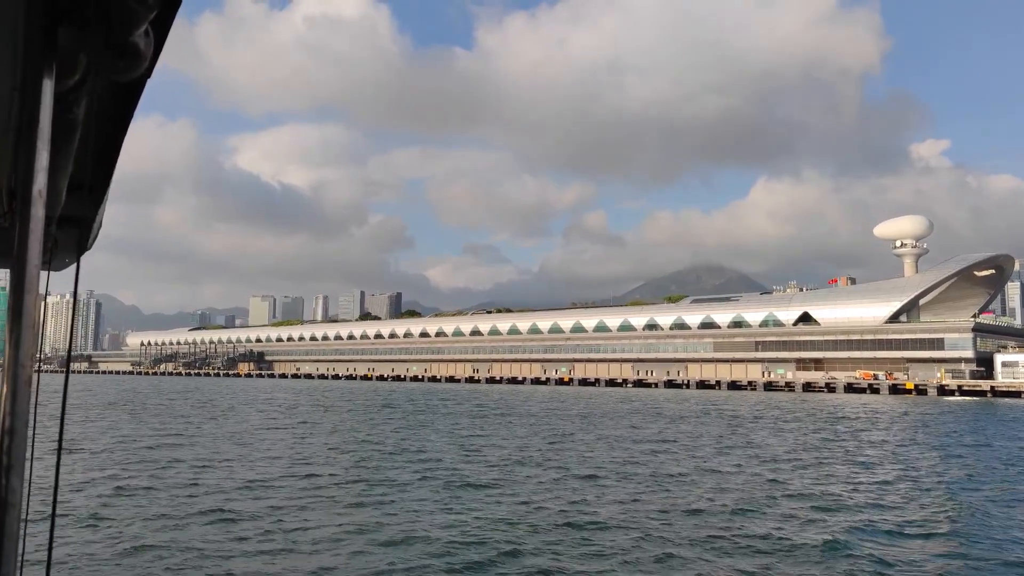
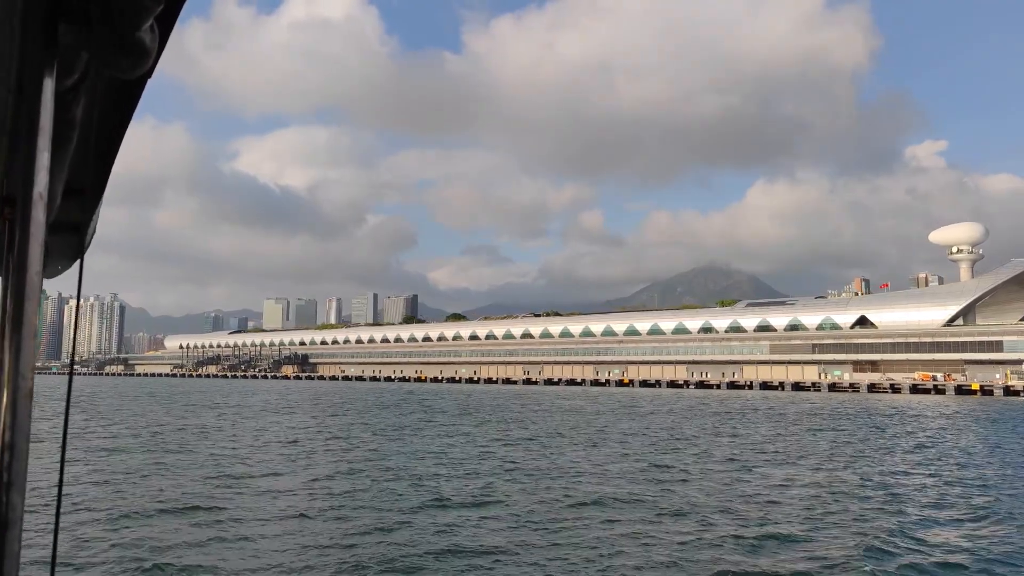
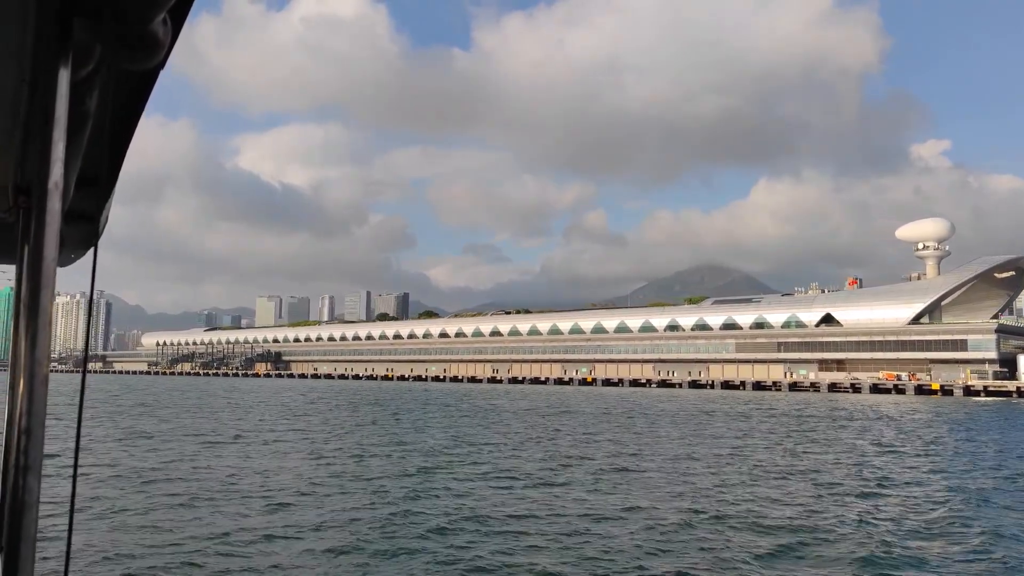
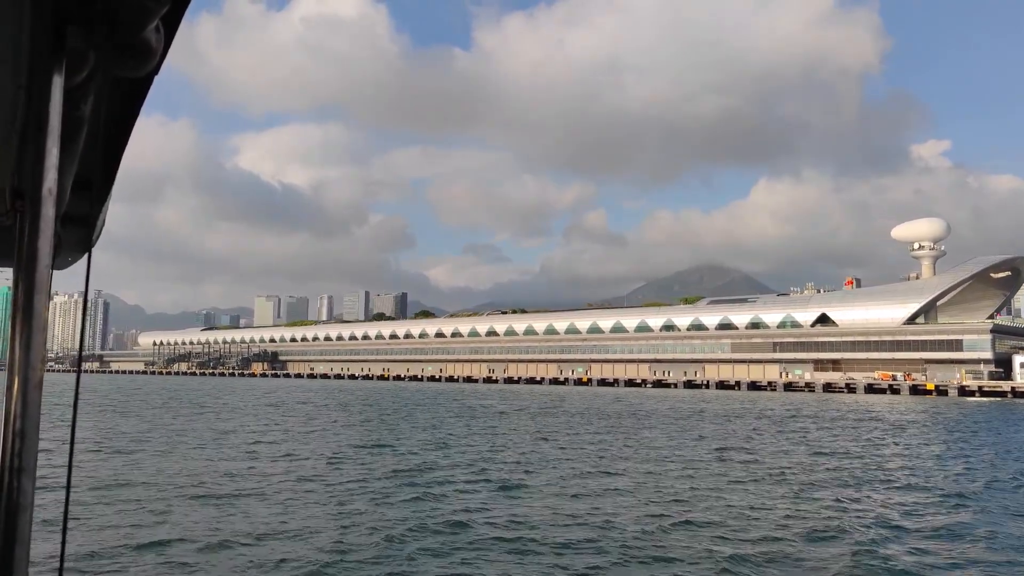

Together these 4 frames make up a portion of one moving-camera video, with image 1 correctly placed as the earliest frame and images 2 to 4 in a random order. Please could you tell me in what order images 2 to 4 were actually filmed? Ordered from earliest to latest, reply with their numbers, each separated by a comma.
4, 3, 2
